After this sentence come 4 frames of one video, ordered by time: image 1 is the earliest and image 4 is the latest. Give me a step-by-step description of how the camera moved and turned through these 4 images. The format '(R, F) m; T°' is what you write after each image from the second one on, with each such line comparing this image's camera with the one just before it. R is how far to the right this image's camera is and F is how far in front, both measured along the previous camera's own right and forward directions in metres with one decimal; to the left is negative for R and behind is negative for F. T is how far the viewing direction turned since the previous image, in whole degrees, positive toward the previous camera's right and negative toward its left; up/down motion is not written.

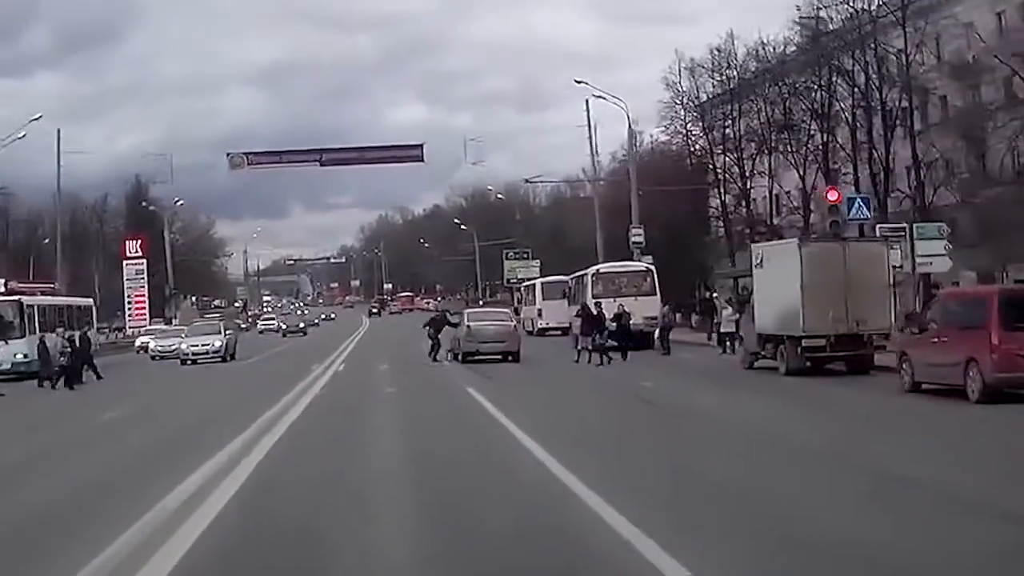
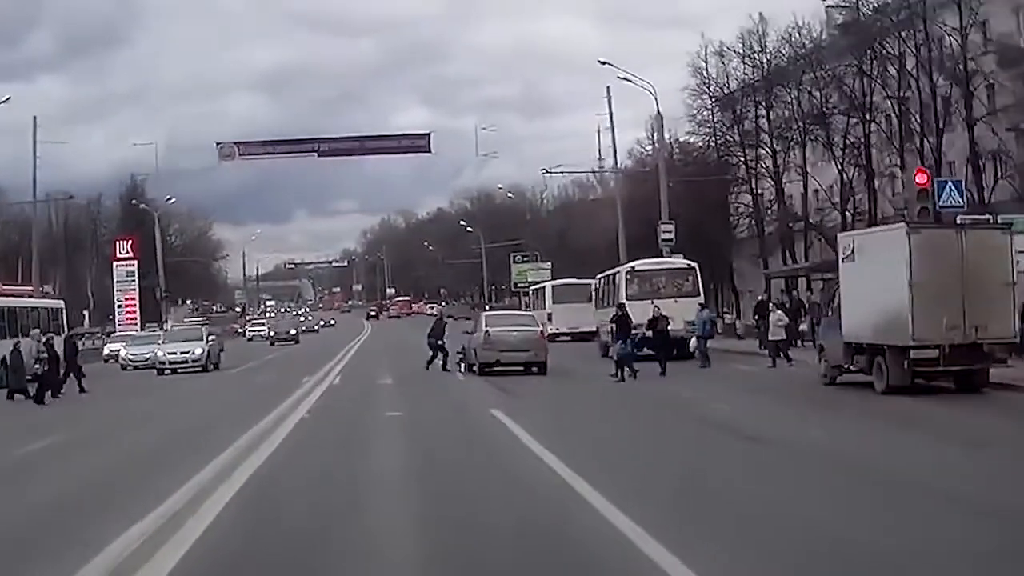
(-0.3, +3.3) m; 0°
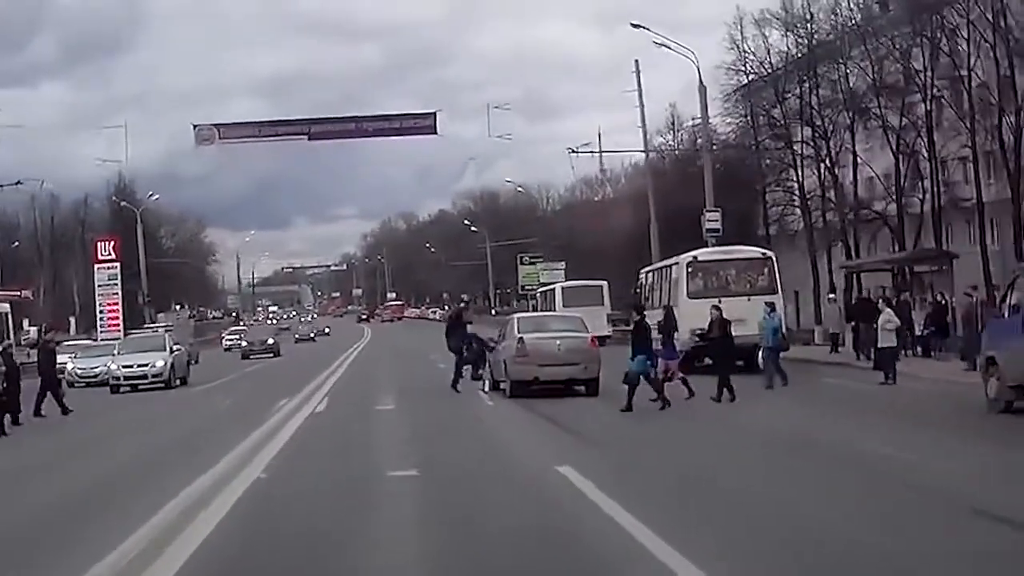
(-0.4, +4.4) m; 0°
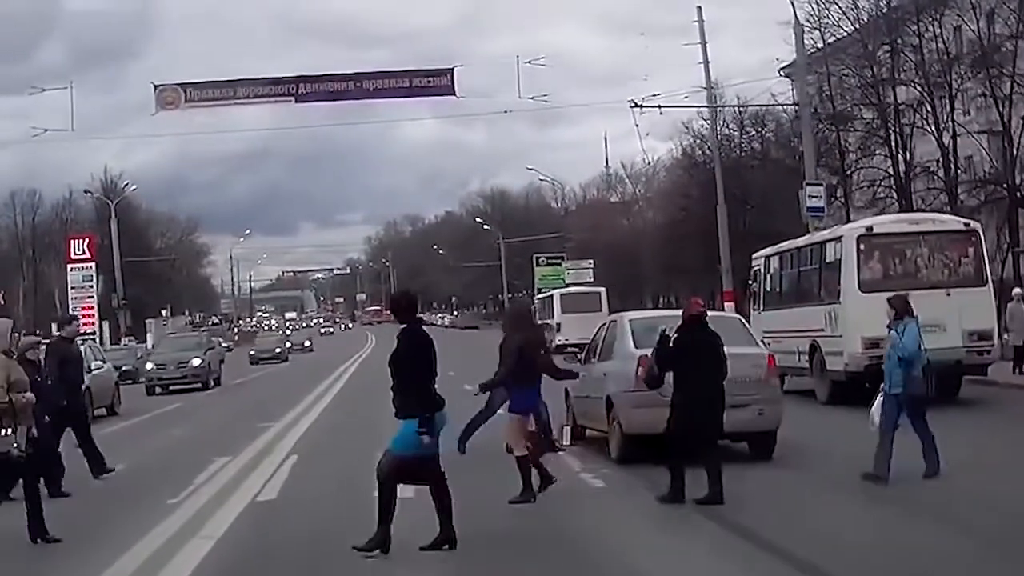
(-0.6, +6.2) m; 0°
